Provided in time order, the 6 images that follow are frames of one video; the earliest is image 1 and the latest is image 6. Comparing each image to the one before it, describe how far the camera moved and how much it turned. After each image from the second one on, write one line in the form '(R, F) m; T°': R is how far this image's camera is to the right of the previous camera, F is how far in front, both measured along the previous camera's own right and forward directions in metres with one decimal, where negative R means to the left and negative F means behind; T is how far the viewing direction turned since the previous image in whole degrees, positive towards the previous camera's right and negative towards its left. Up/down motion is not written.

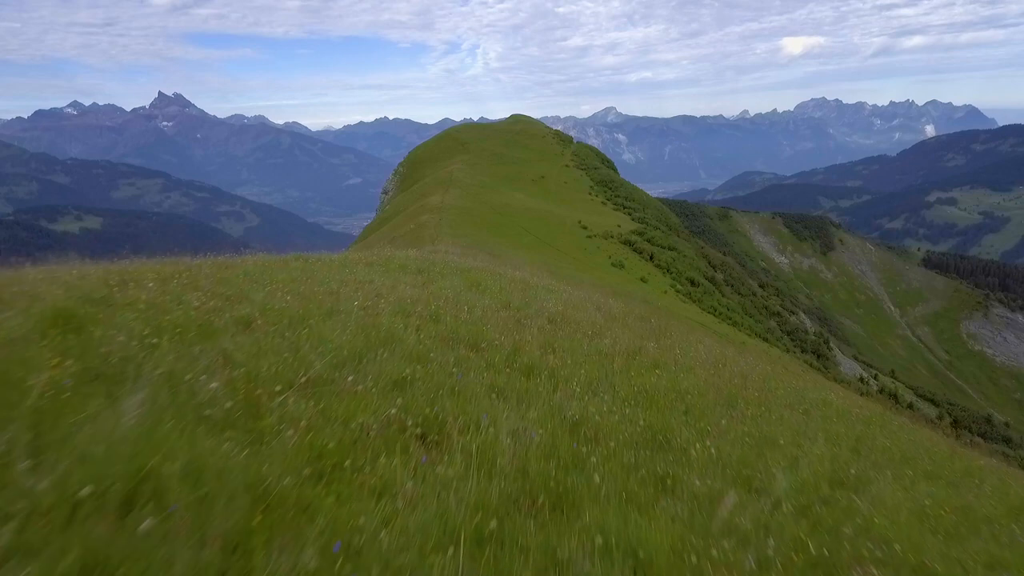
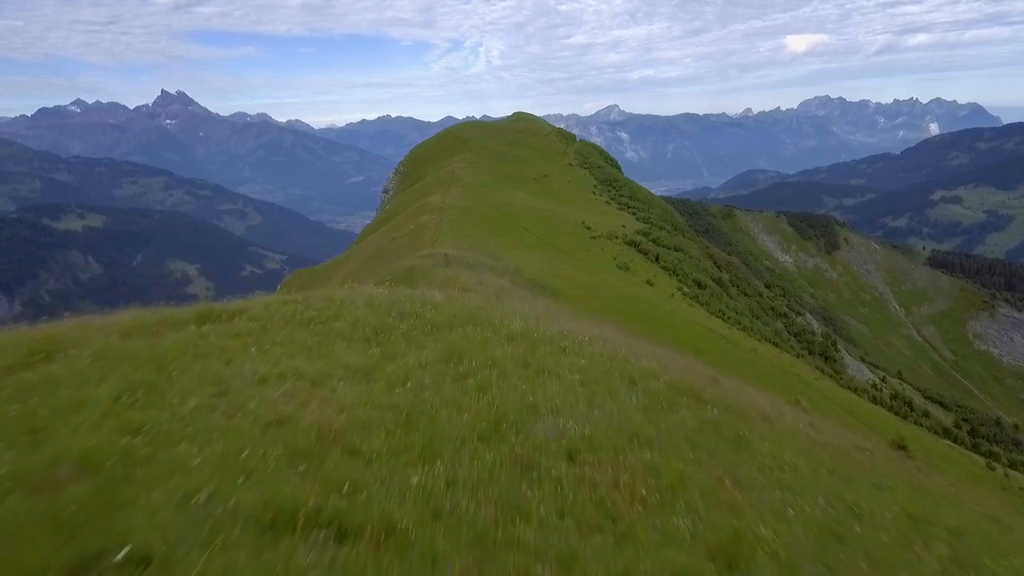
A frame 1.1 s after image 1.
(+0.1, +3.2) m; 0°
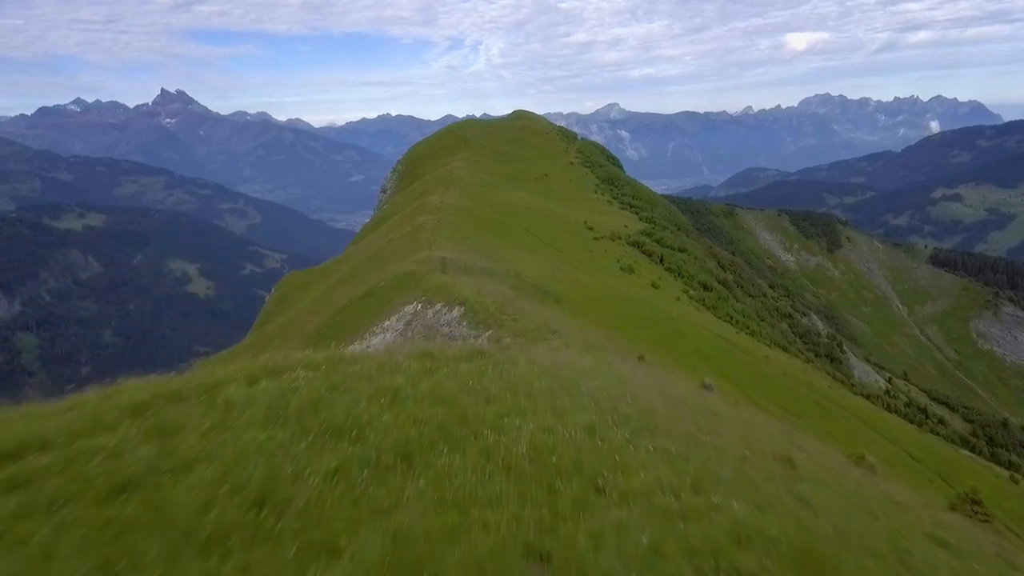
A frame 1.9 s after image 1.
(0.0, +3.4) m; 0°
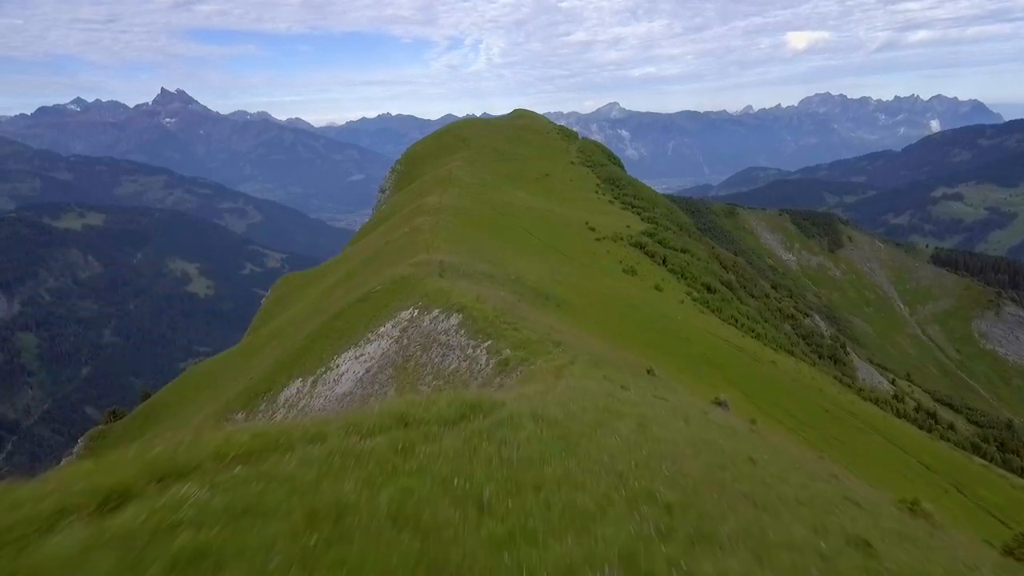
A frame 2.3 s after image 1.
(0.0, +2.1) m; 0°
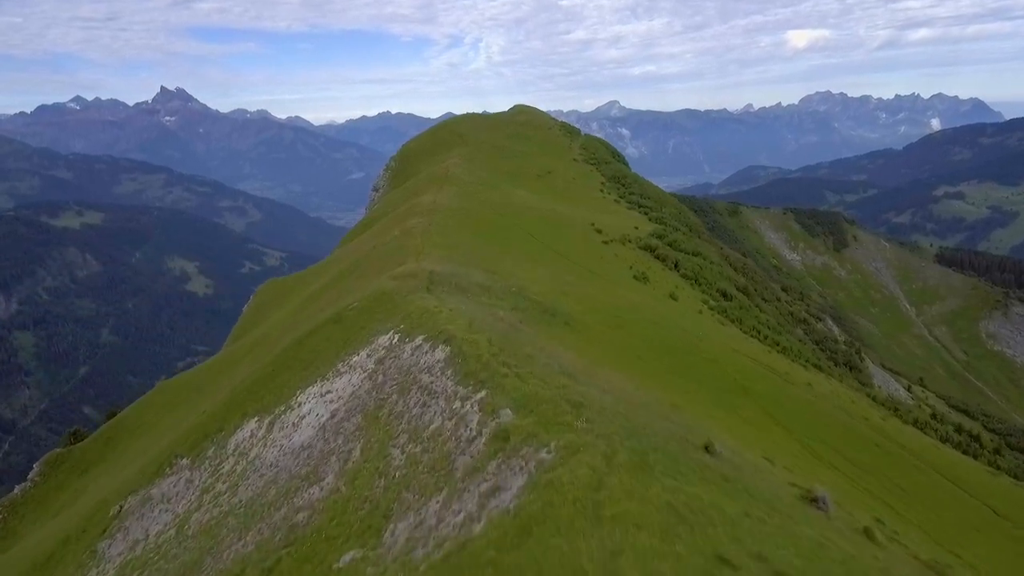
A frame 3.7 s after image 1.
(-0.1, +9.1) m; 0°
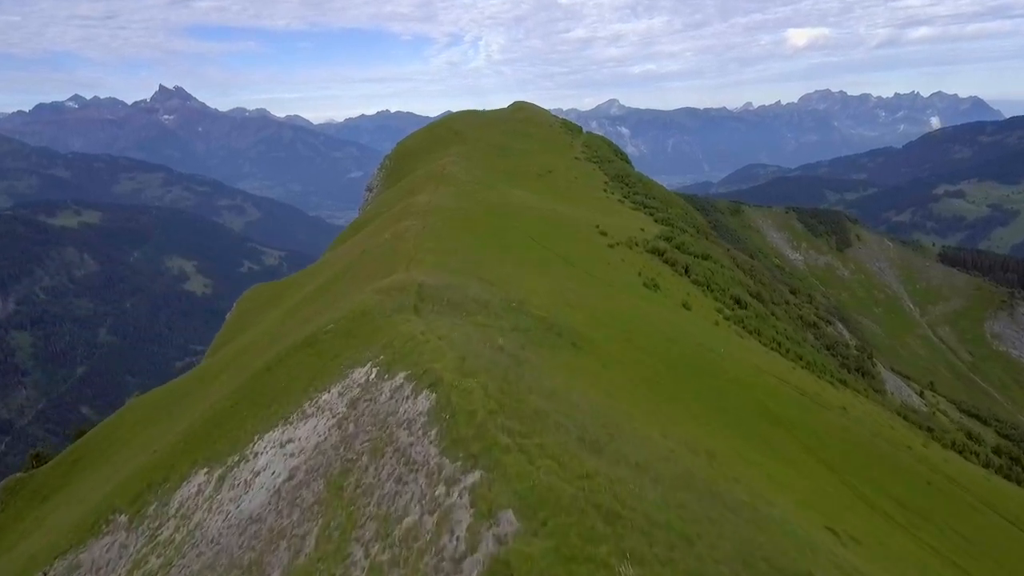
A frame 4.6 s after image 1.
(-0.1, +7.2) m; 0°
